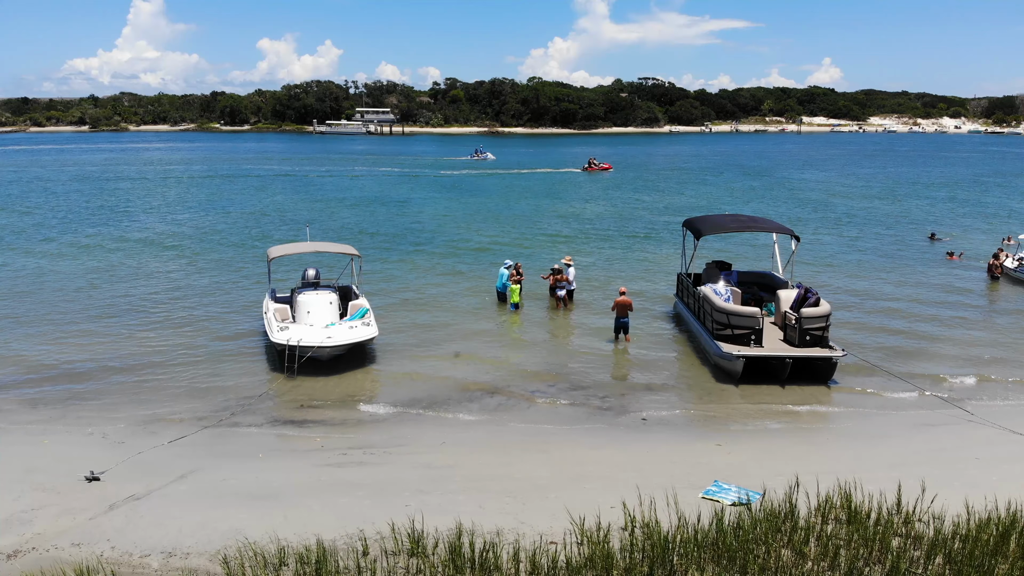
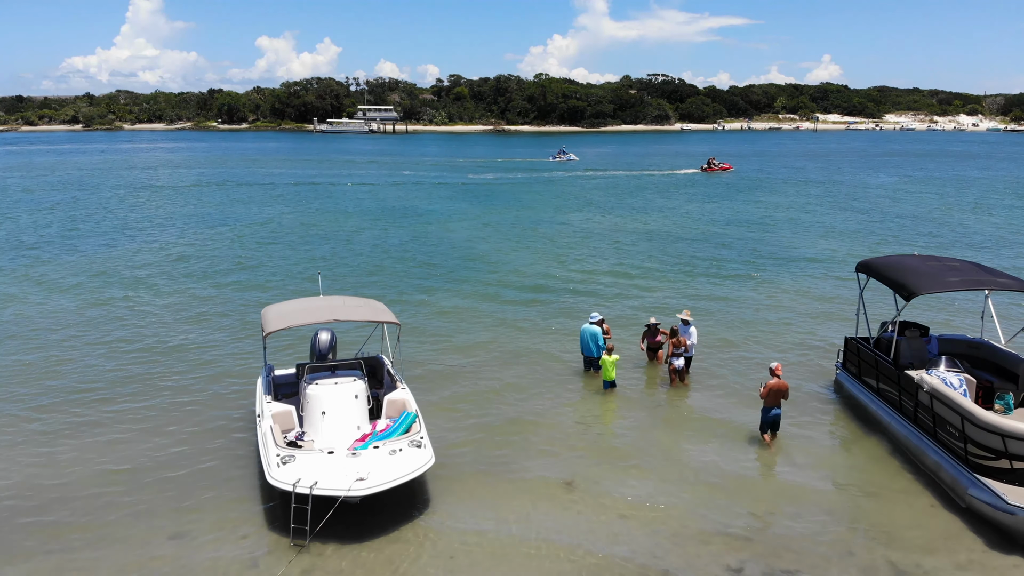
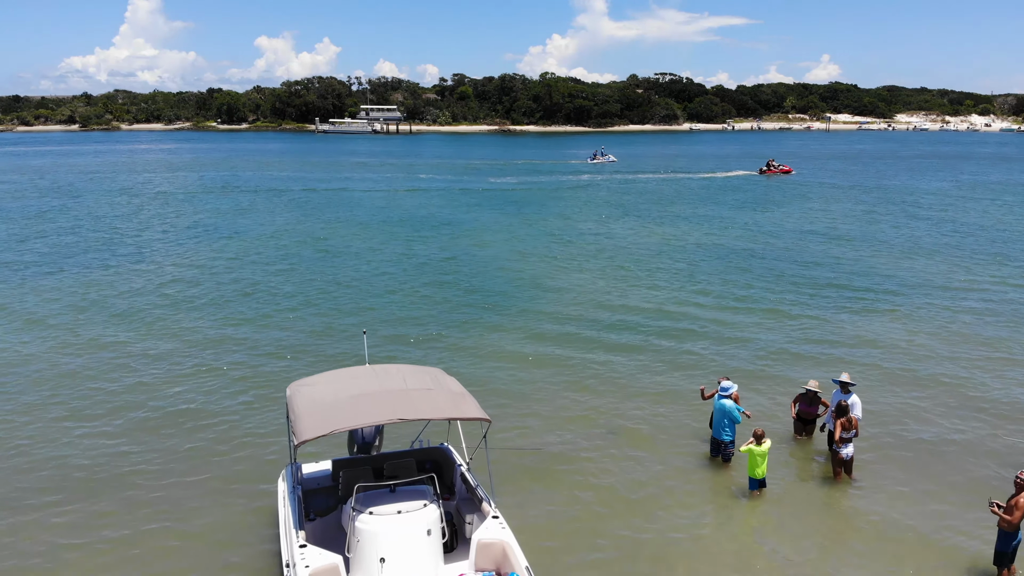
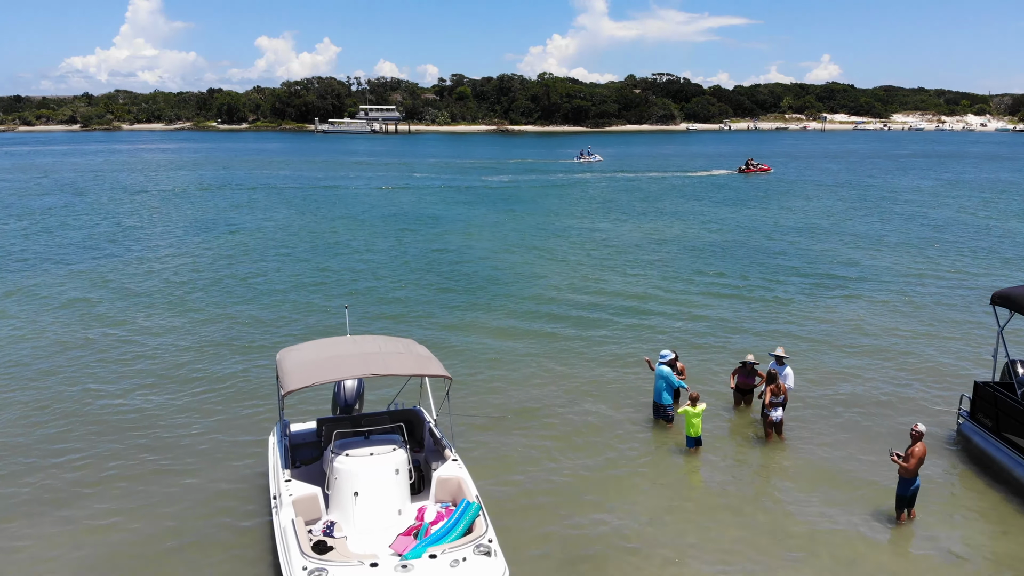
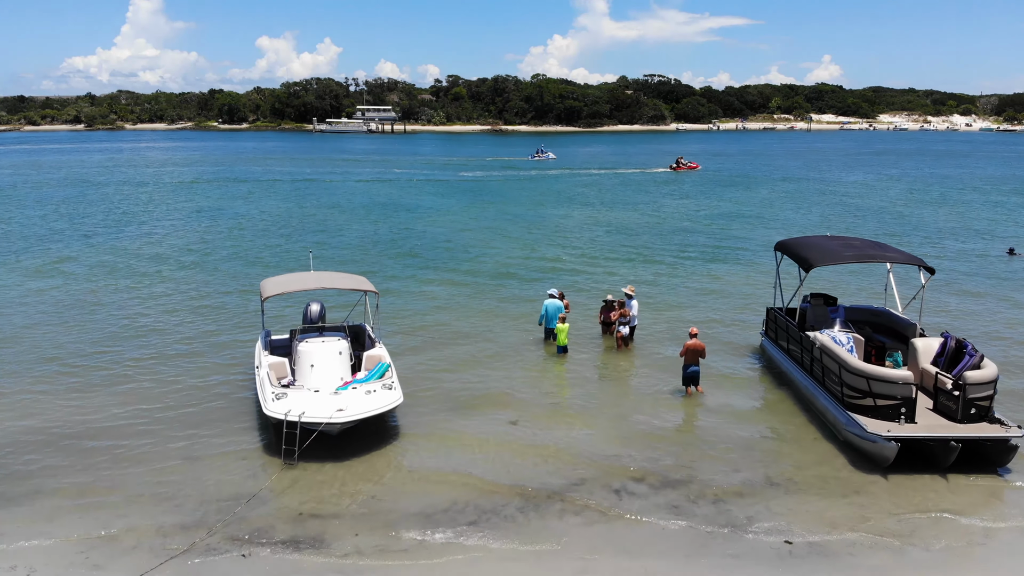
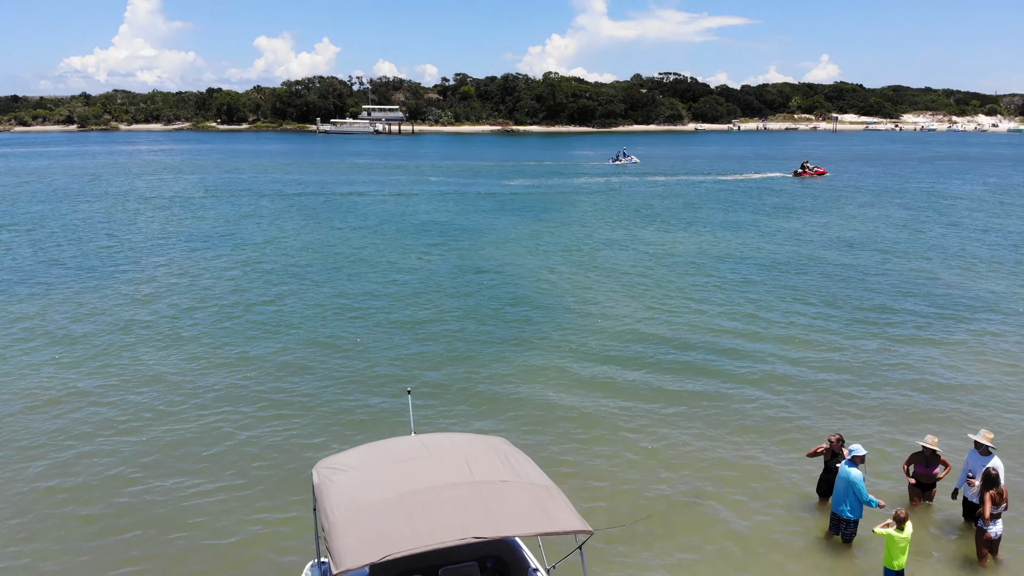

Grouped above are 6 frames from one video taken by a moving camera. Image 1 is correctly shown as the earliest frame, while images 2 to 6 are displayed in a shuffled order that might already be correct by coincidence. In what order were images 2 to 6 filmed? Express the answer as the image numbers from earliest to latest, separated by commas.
5, 2, 4, 3, 6
